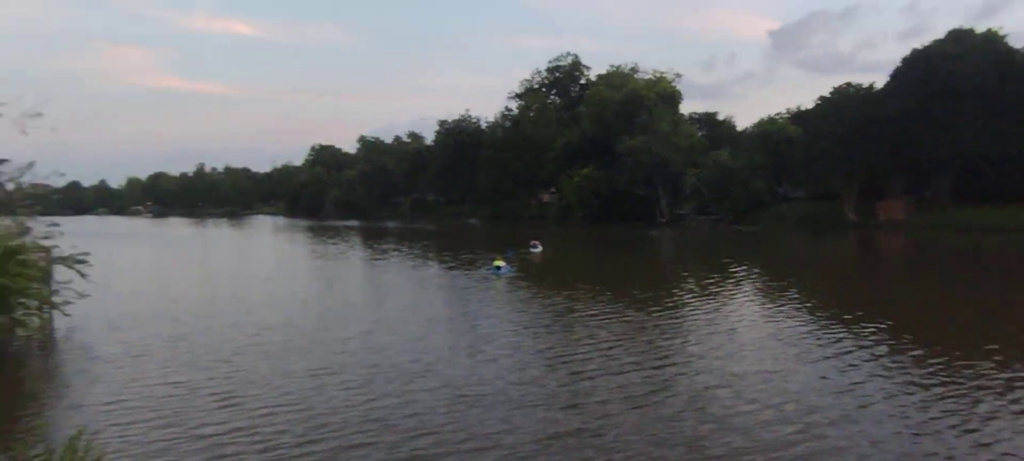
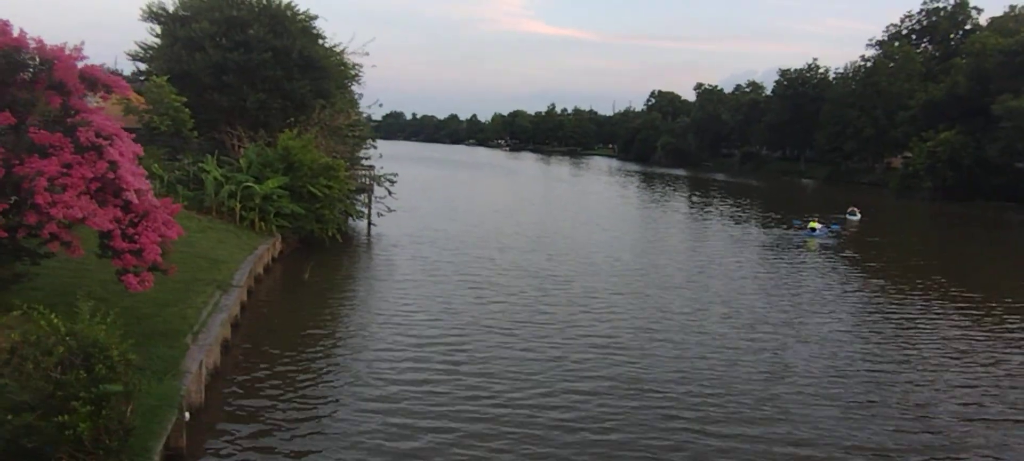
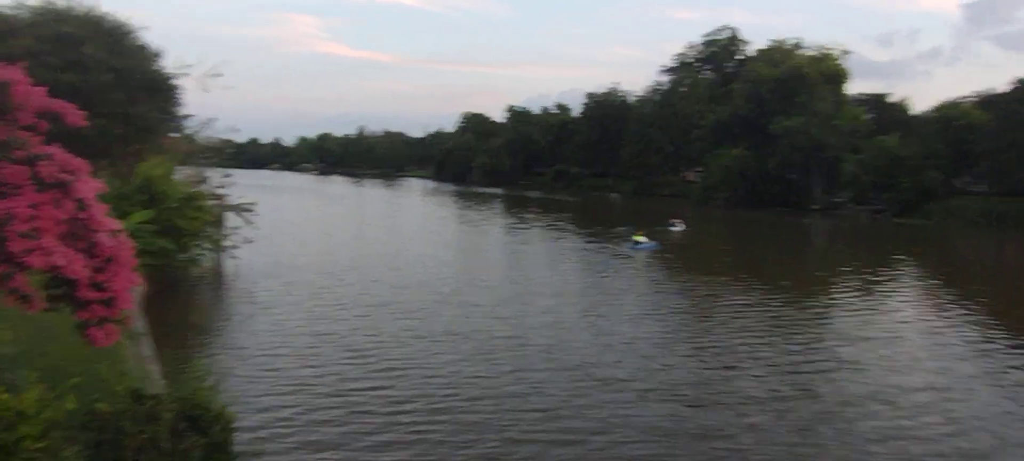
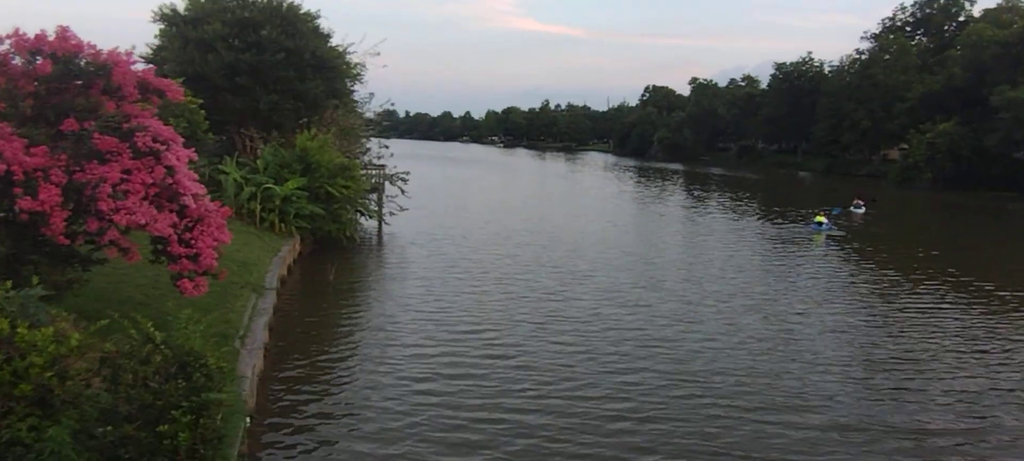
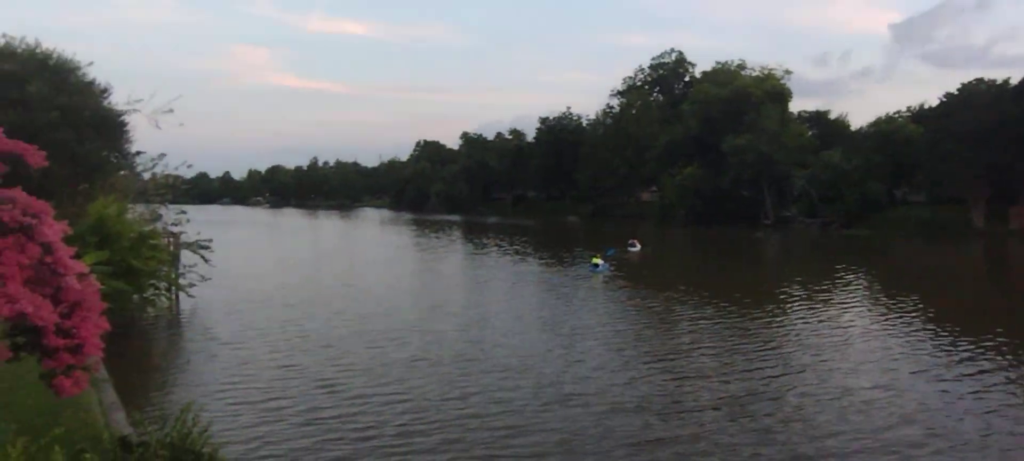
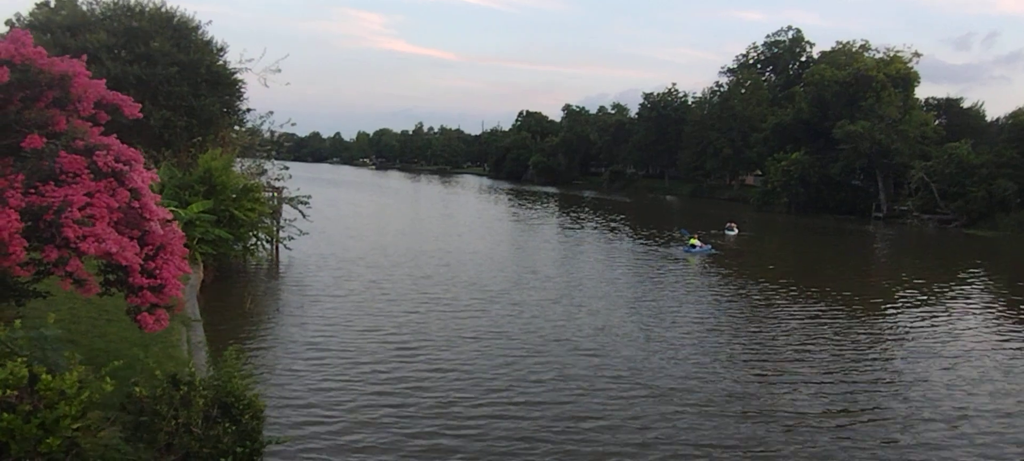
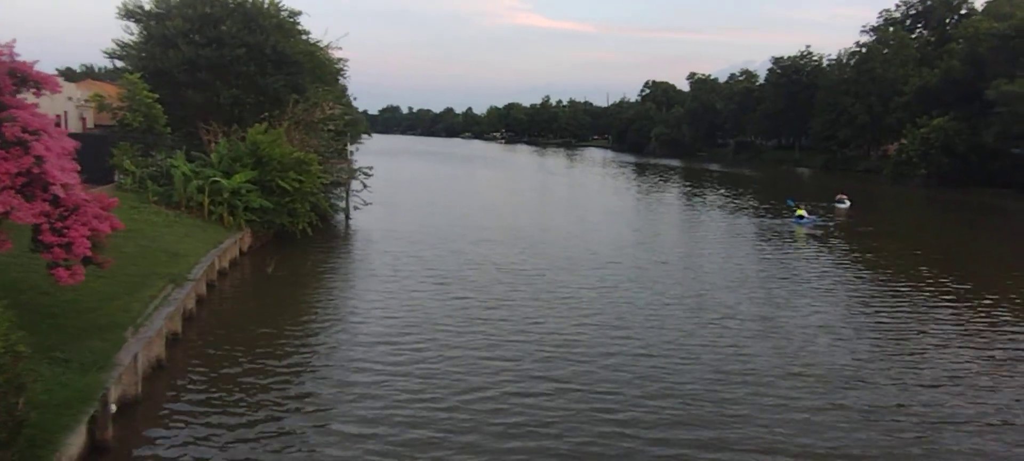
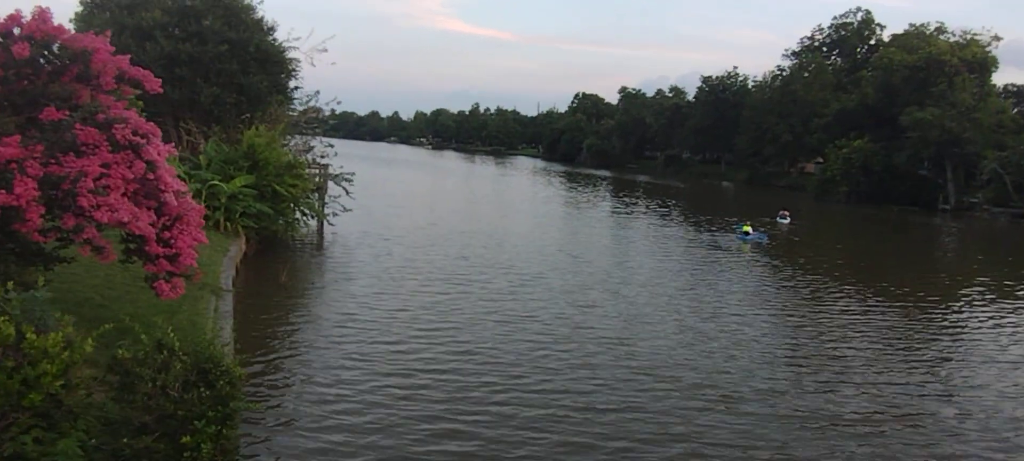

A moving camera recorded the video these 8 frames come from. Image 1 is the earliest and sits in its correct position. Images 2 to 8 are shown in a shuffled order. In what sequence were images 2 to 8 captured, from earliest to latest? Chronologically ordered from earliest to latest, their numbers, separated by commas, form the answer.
5, 3, 6, 8, 4, 2, 7
